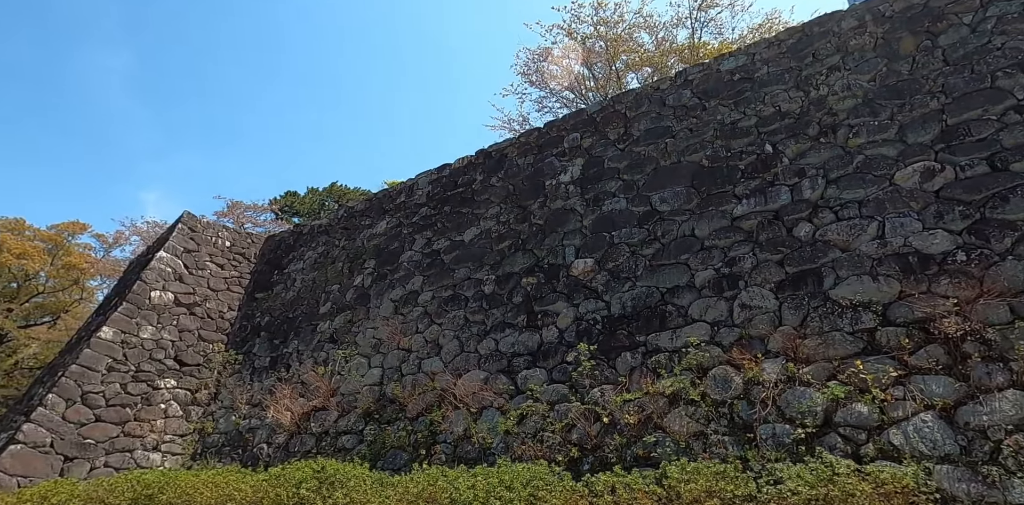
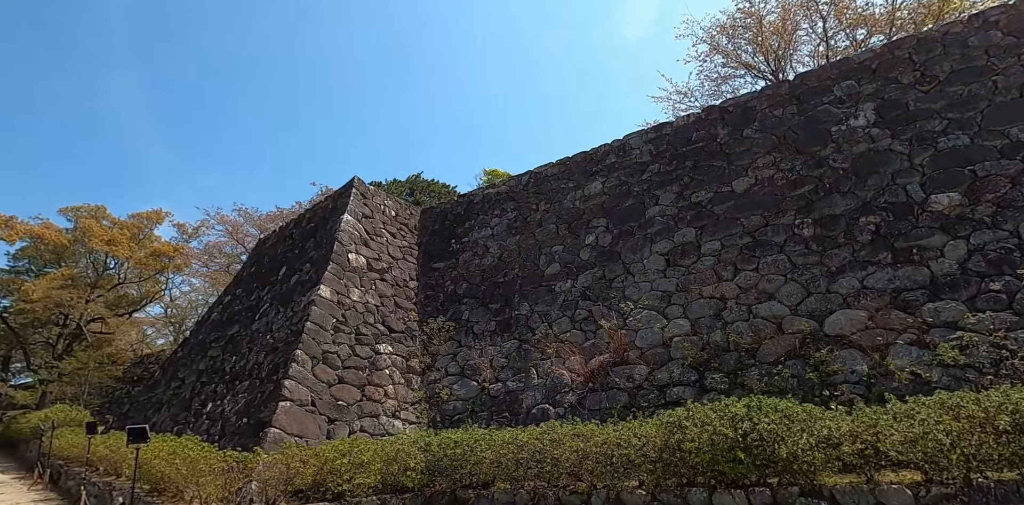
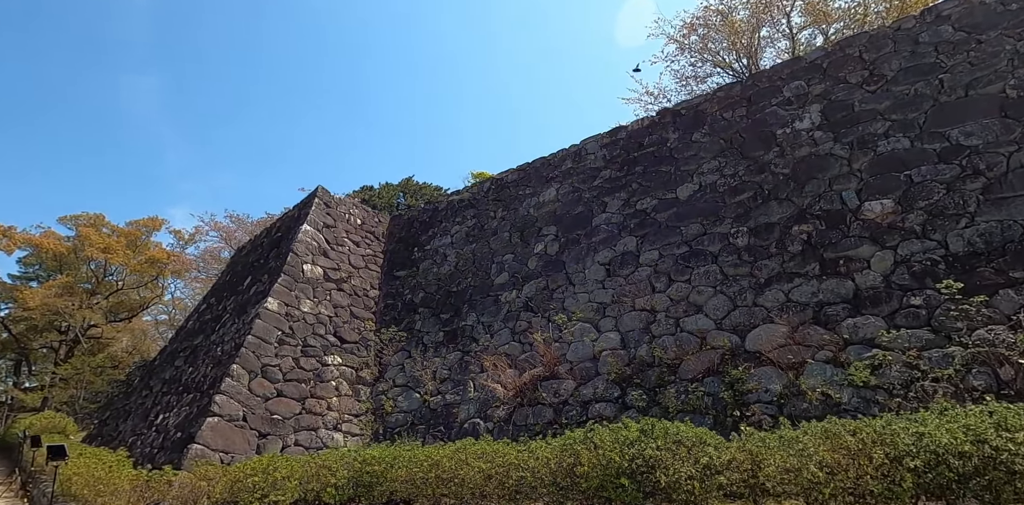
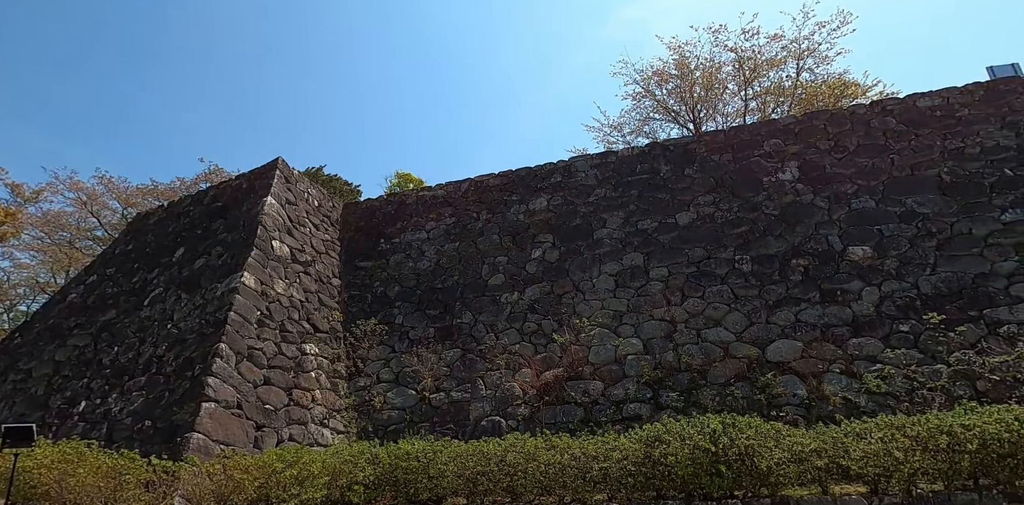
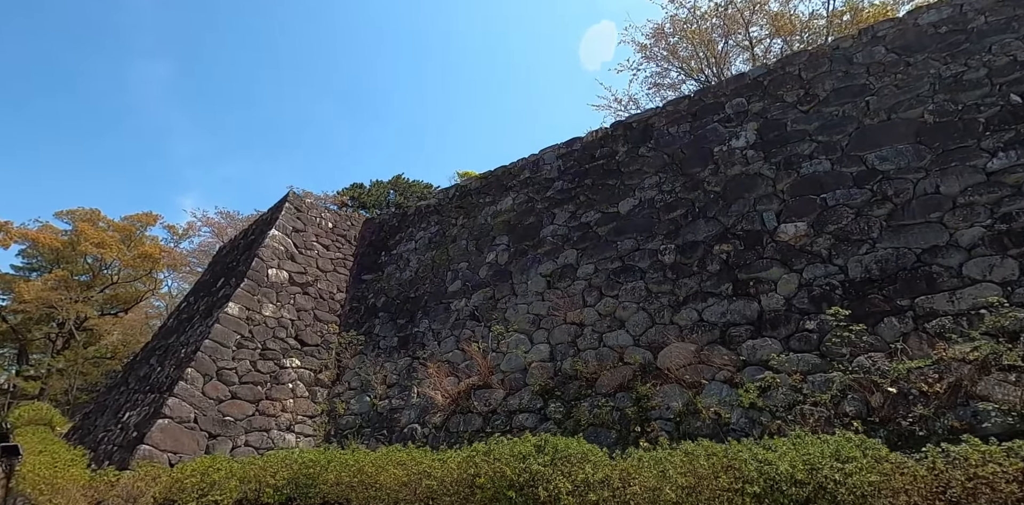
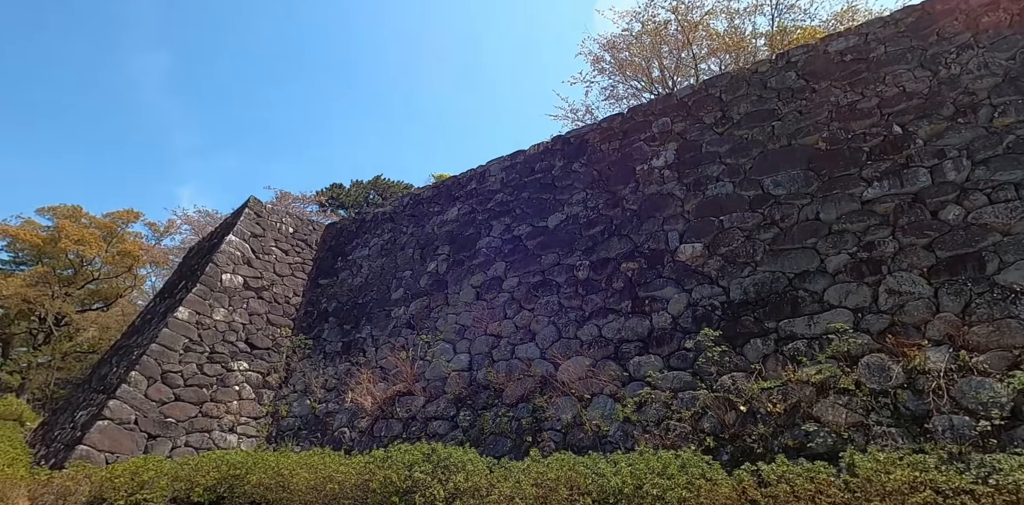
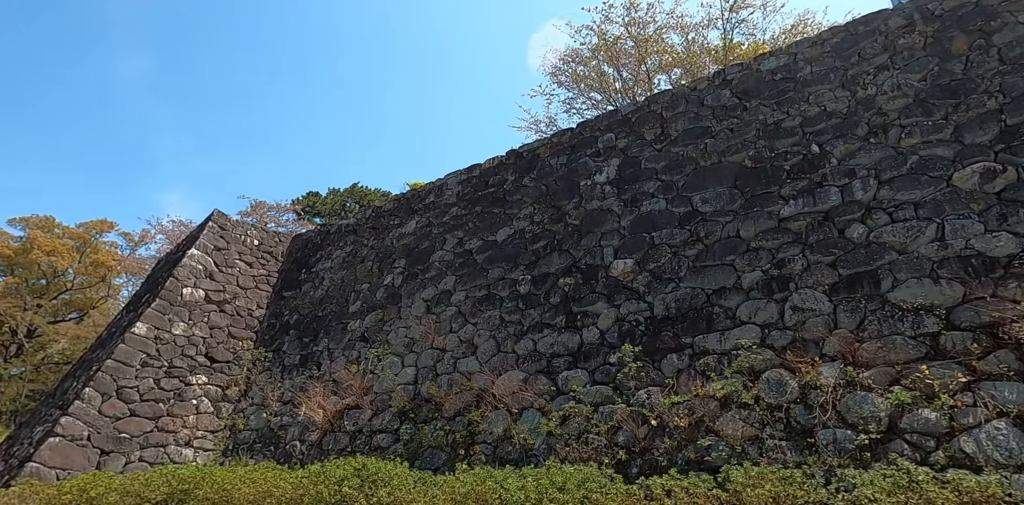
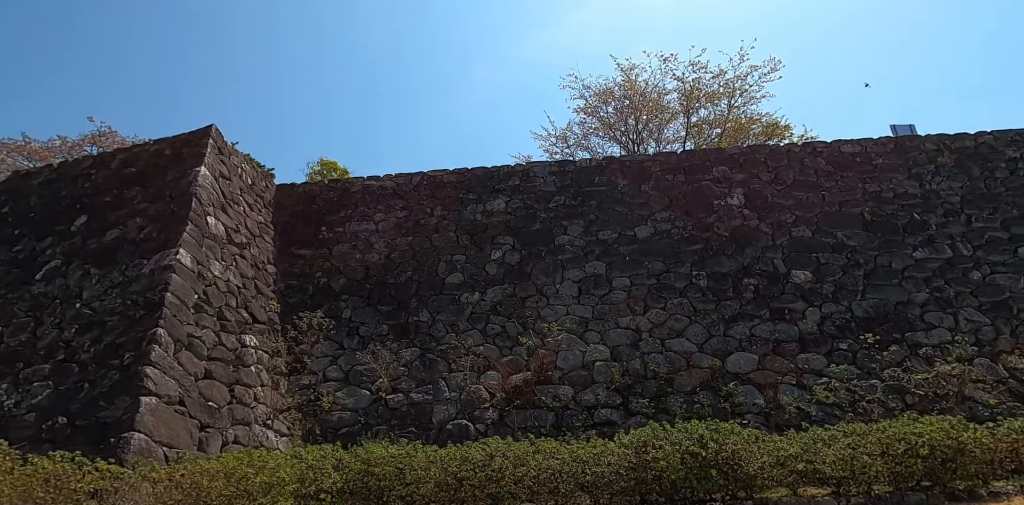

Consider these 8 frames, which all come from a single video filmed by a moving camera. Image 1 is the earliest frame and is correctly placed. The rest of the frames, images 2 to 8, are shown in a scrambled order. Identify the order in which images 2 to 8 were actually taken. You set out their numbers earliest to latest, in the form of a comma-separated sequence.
7, 6, 5, 3, 2, 4, 8
